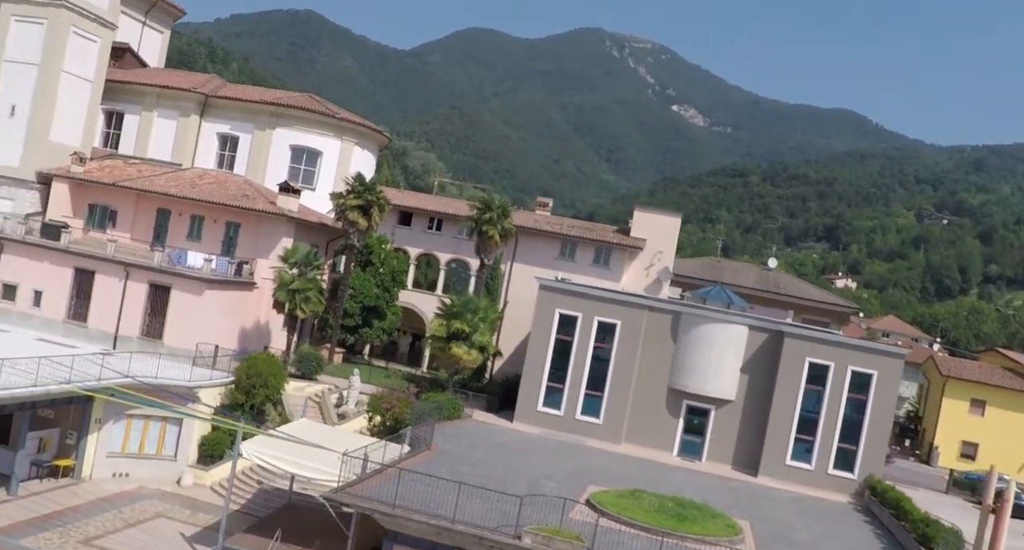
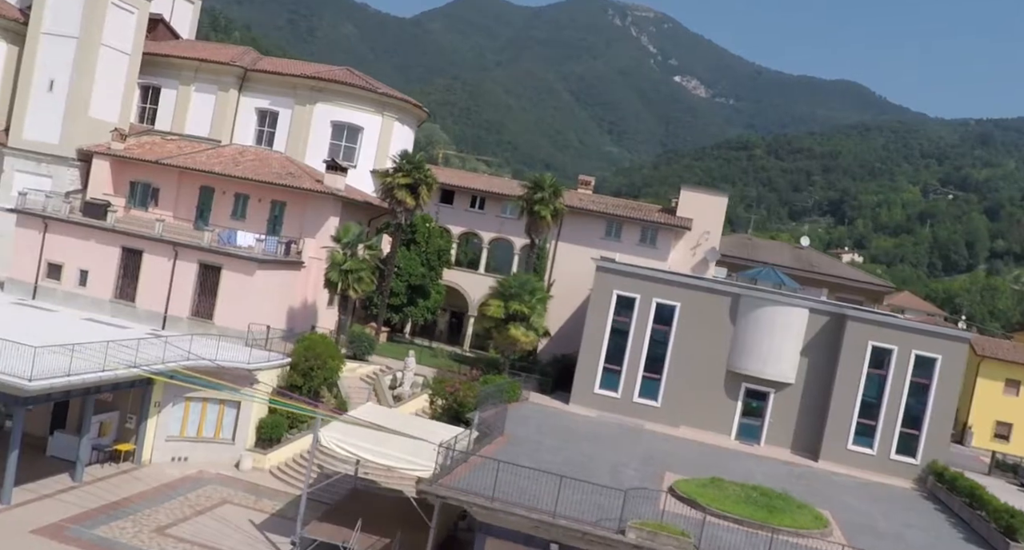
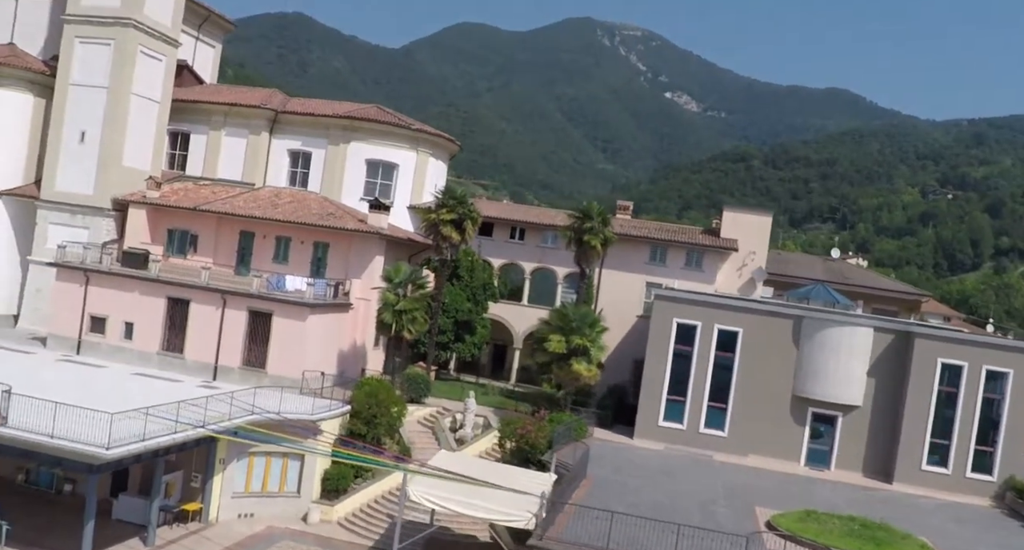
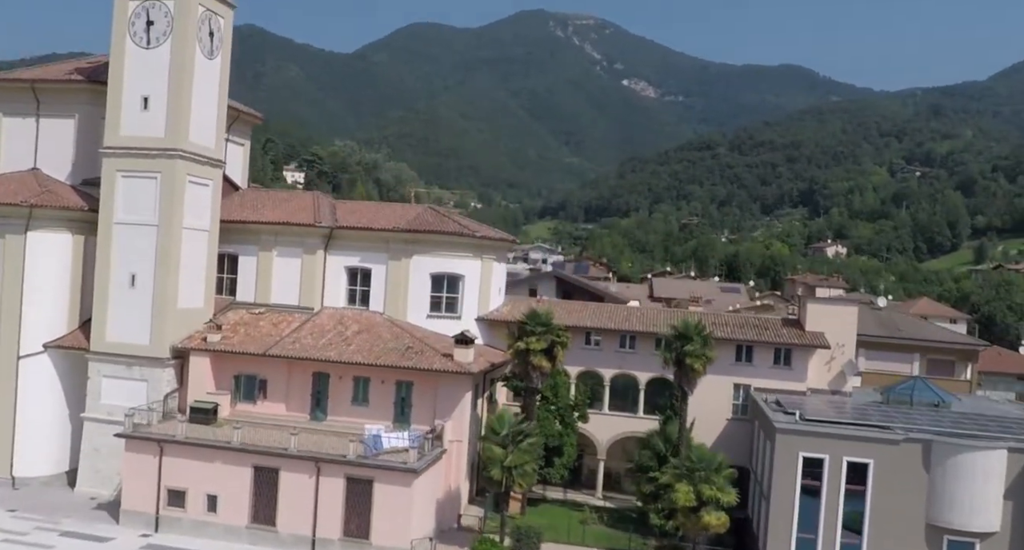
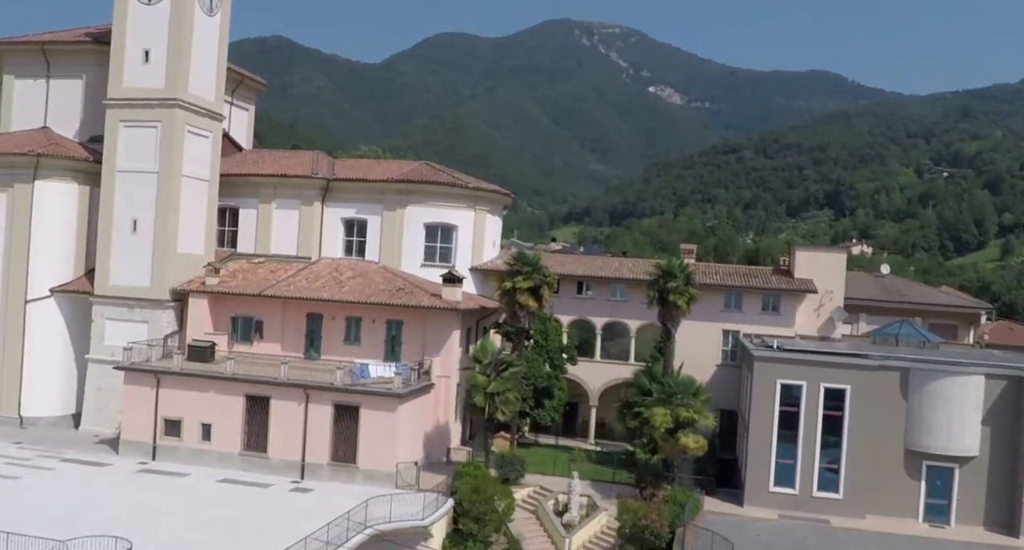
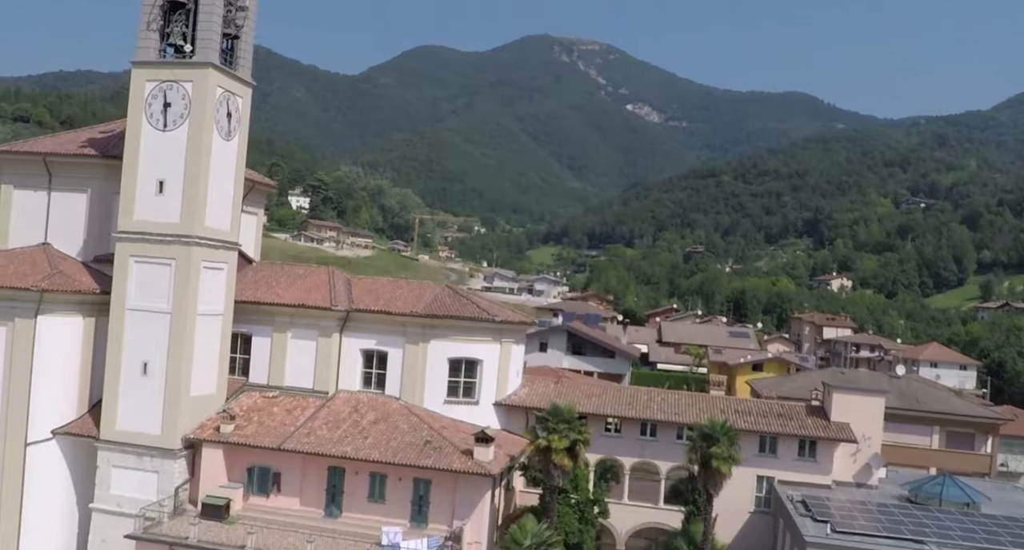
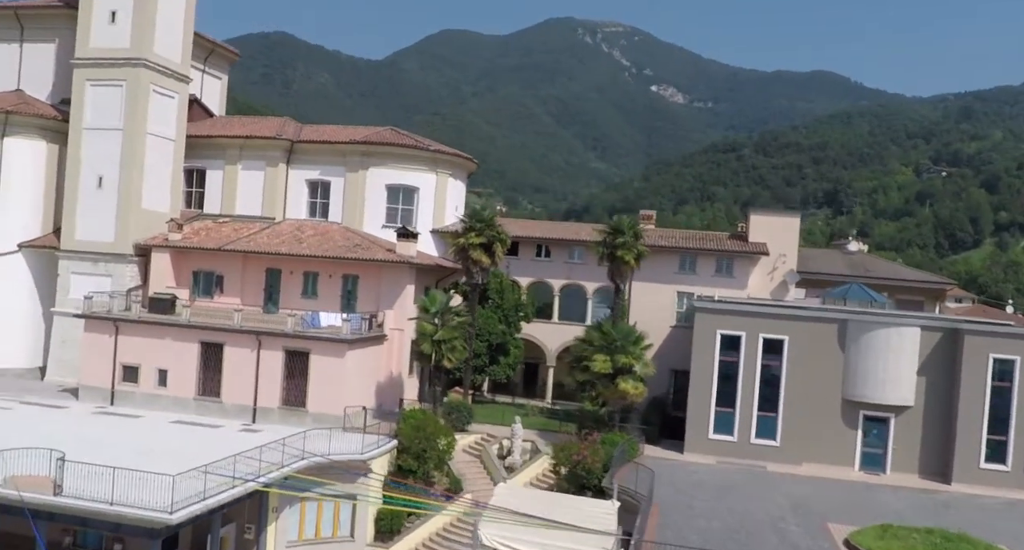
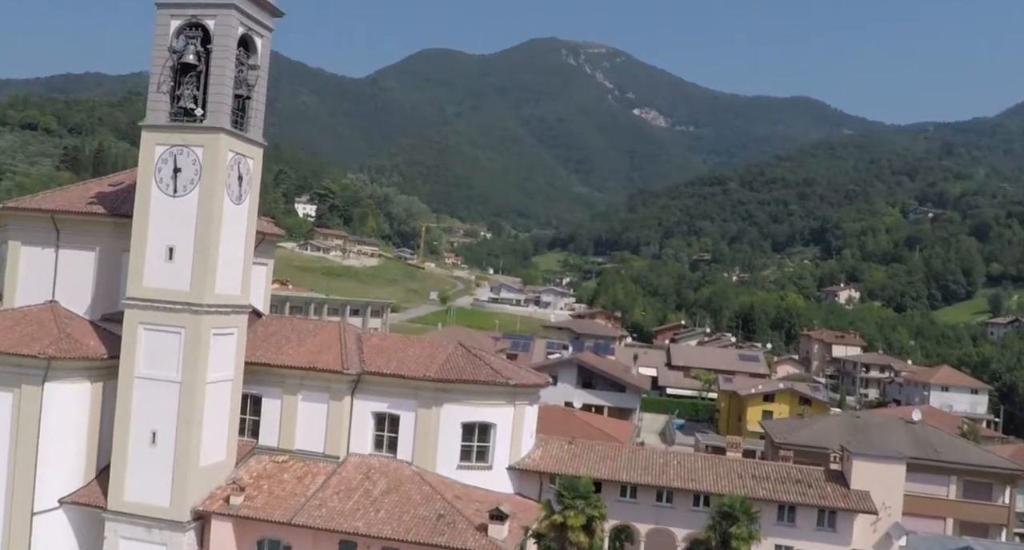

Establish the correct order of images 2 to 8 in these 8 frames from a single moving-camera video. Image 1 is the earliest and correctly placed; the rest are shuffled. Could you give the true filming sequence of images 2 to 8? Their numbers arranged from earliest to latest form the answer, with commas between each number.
2, 3, 7, 5, 4, 6, 8
